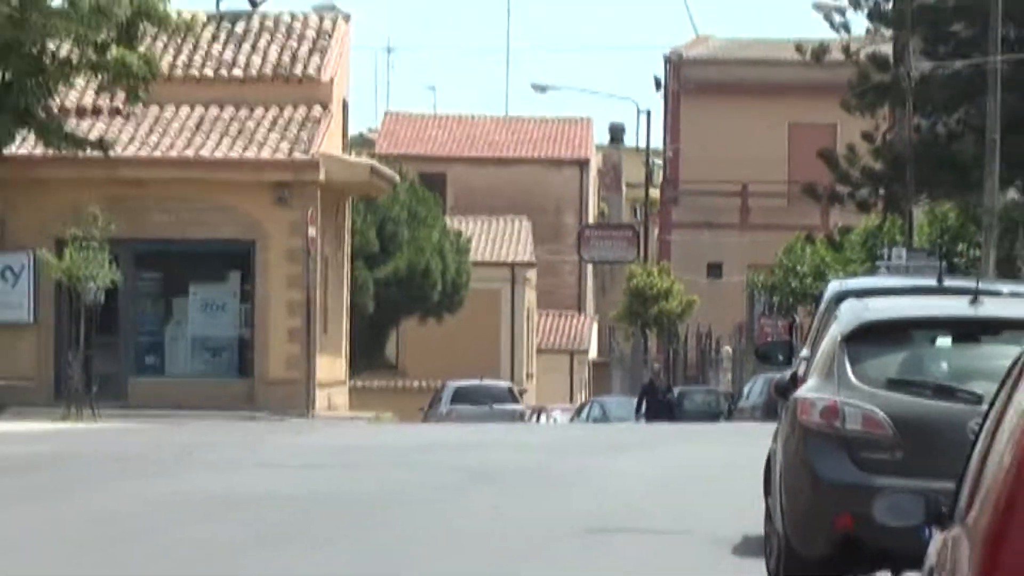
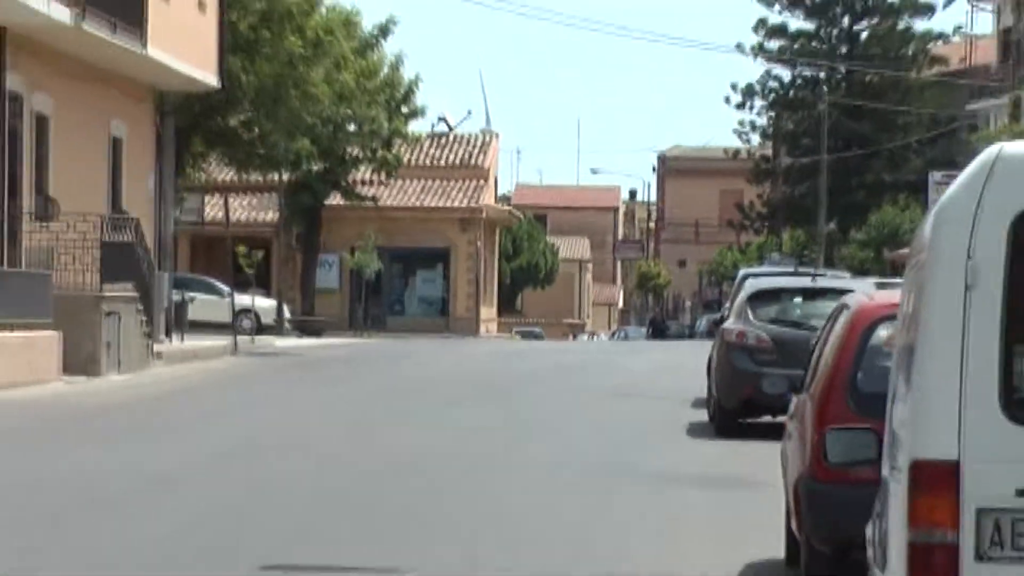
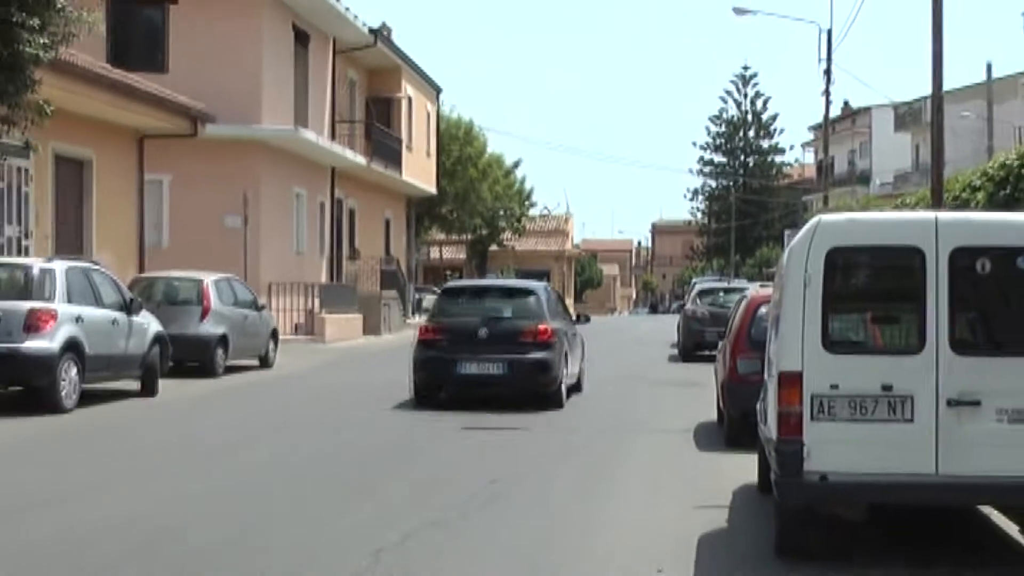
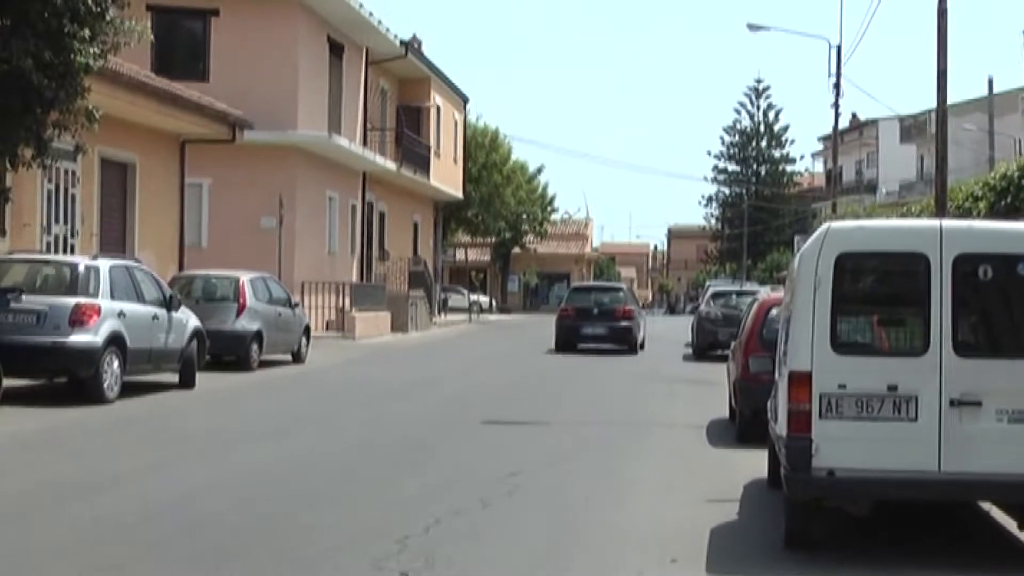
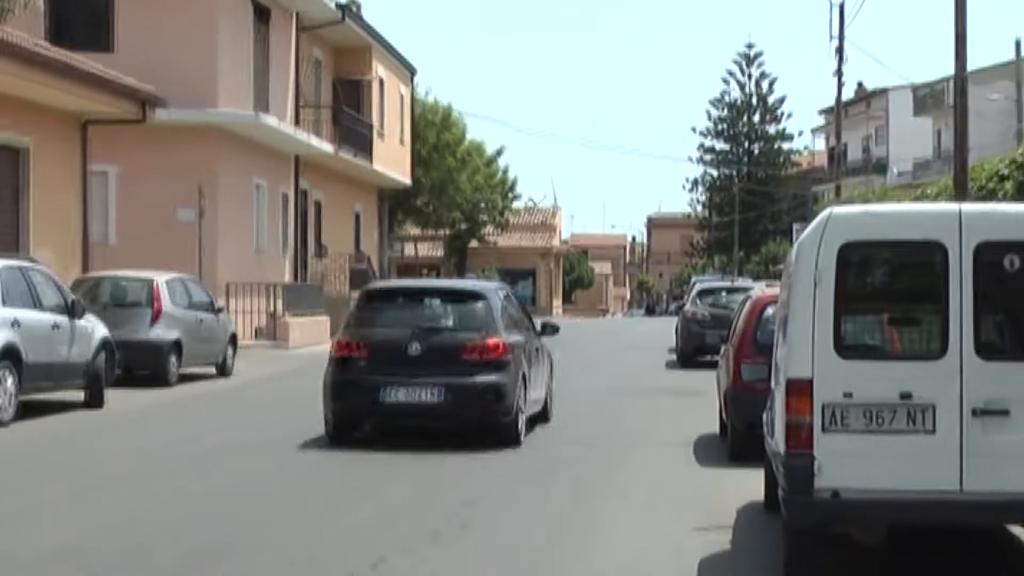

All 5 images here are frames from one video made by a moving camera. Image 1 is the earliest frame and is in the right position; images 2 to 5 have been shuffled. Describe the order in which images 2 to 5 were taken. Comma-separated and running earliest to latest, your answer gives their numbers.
2, 5, 3, 4
